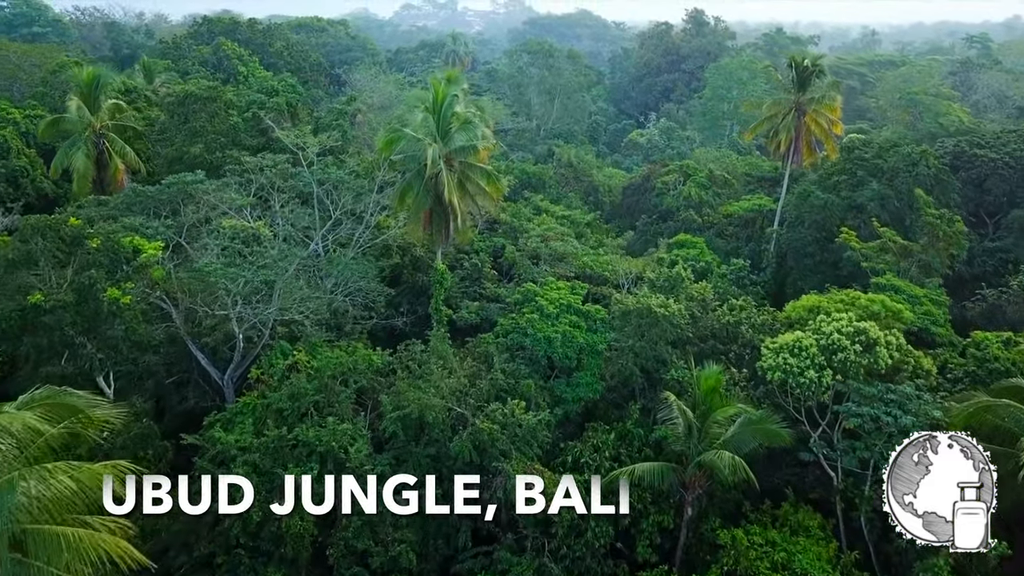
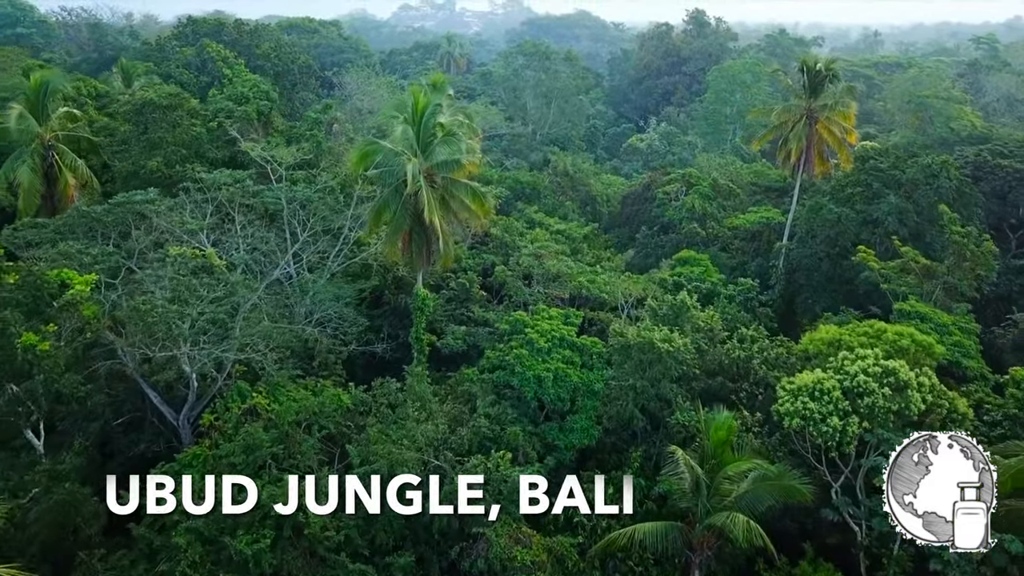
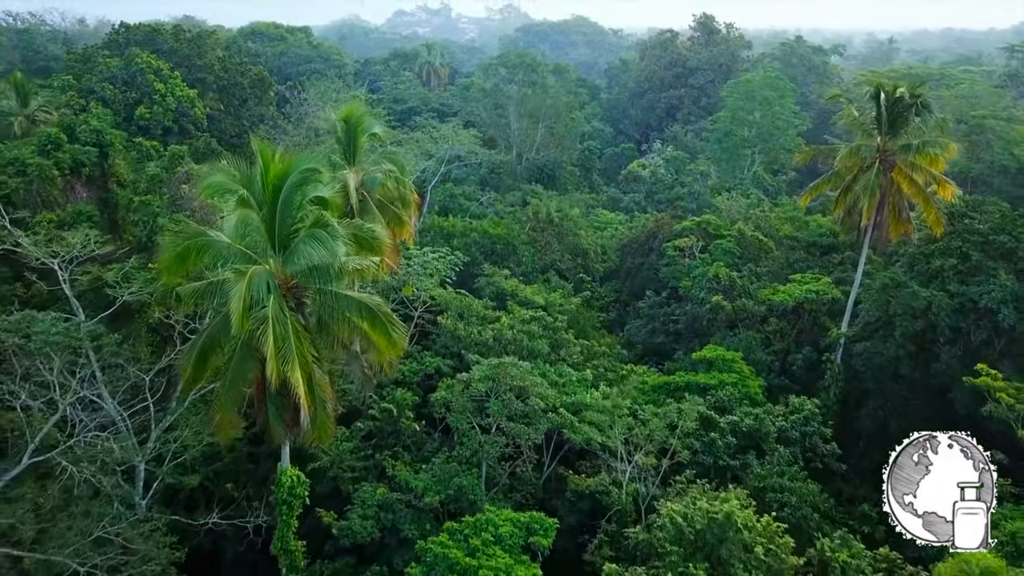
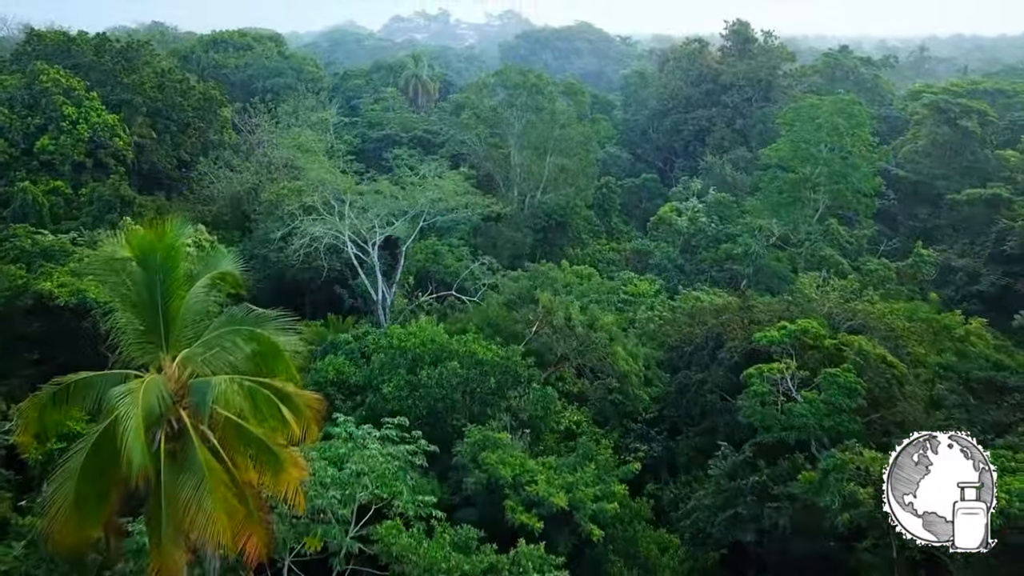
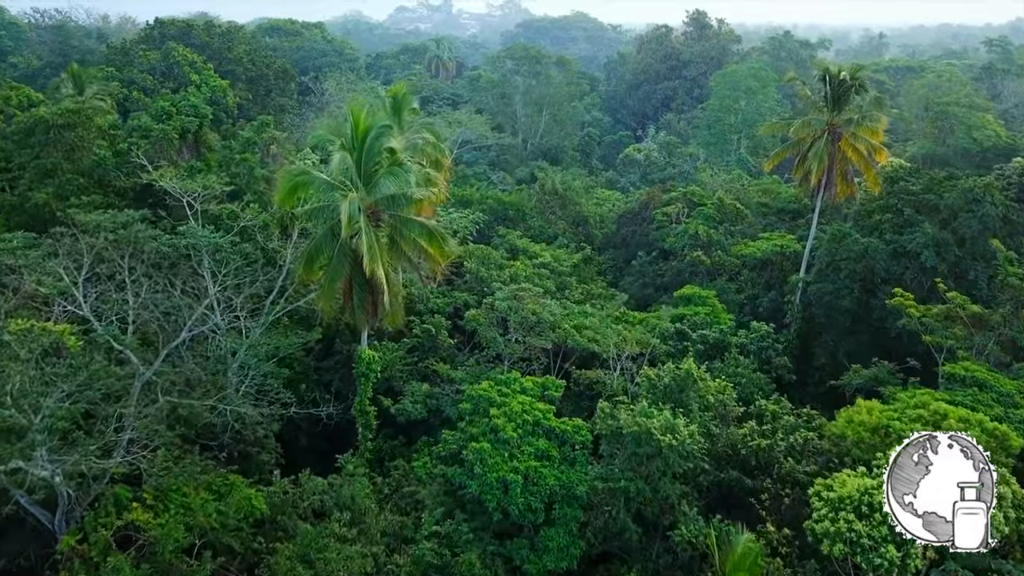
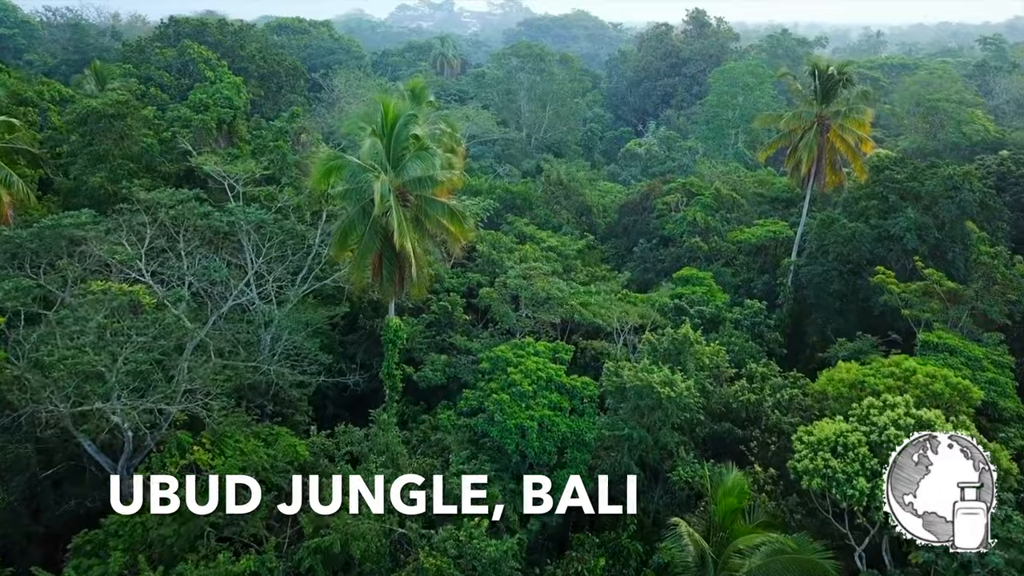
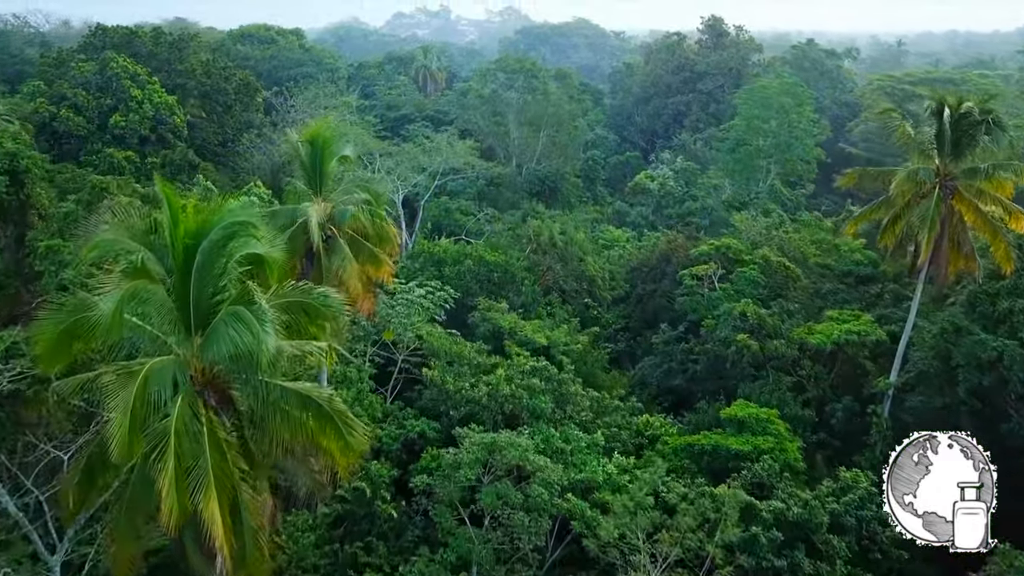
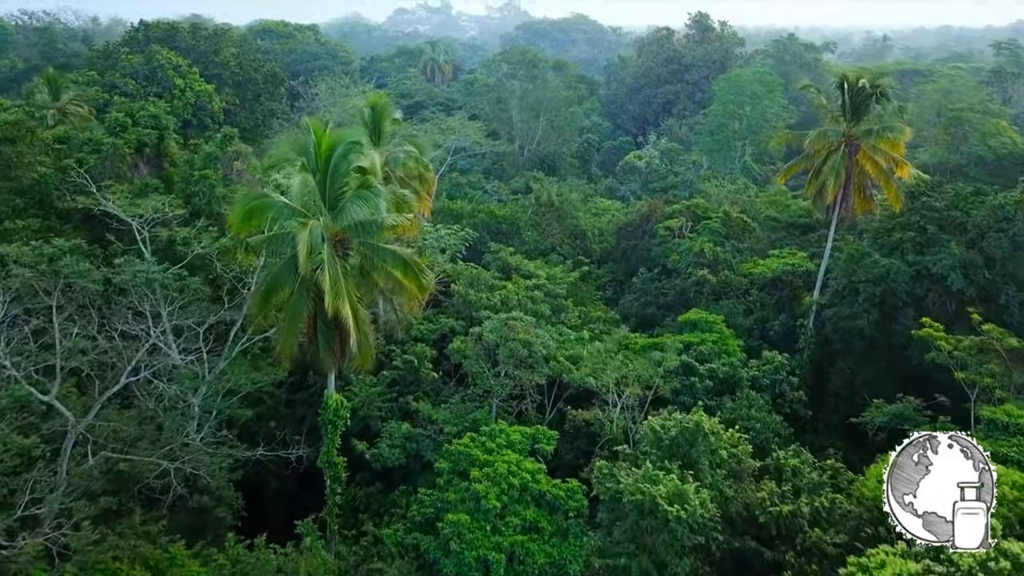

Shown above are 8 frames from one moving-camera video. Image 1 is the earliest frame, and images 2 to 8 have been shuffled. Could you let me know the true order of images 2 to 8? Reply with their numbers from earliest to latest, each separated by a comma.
2, 6, 5, 8, 3, 7, 4
